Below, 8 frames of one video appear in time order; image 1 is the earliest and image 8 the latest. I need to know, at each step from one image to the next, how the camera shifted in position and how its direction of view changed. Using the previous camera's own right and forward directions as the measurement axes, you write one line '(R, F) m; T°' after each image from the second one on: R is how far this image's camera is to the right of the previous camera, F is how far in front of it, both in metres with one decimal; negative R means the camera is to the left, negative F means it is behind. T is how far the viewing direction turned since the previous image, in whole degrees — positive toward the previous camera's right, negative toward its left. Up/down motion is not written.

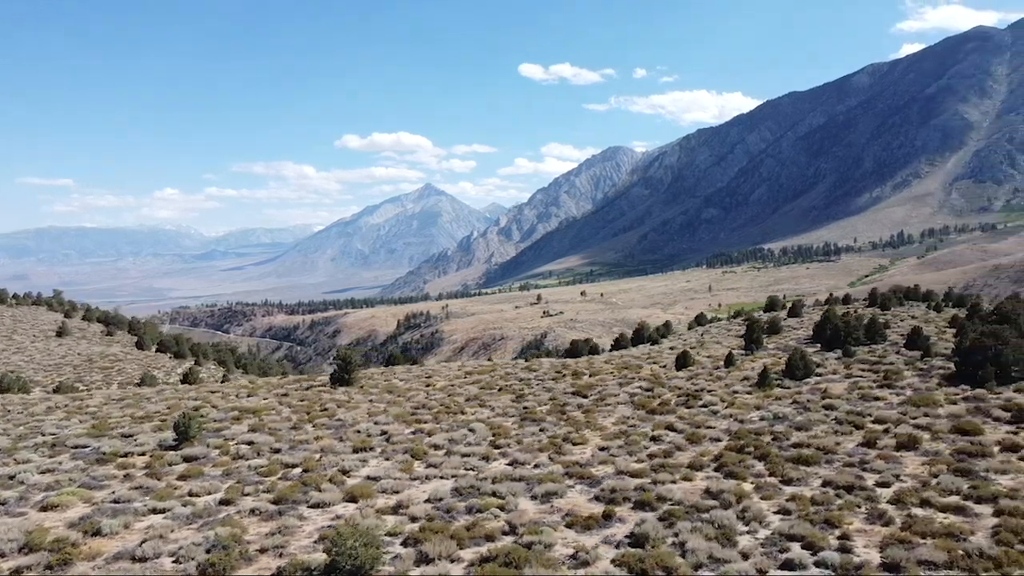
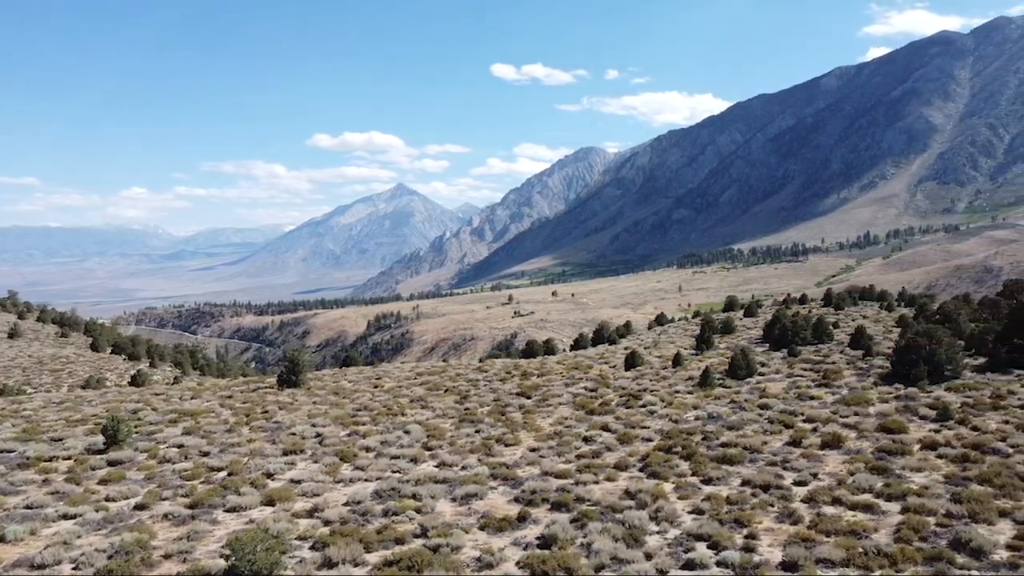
(+1.7, +0.1) m; +2°
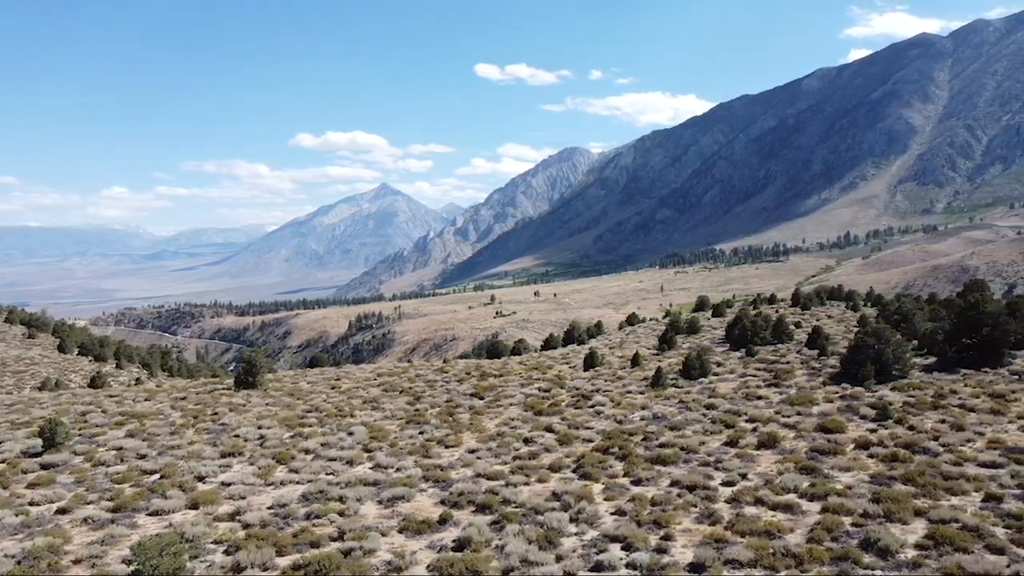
(+1.8, +0.1) m; +1°
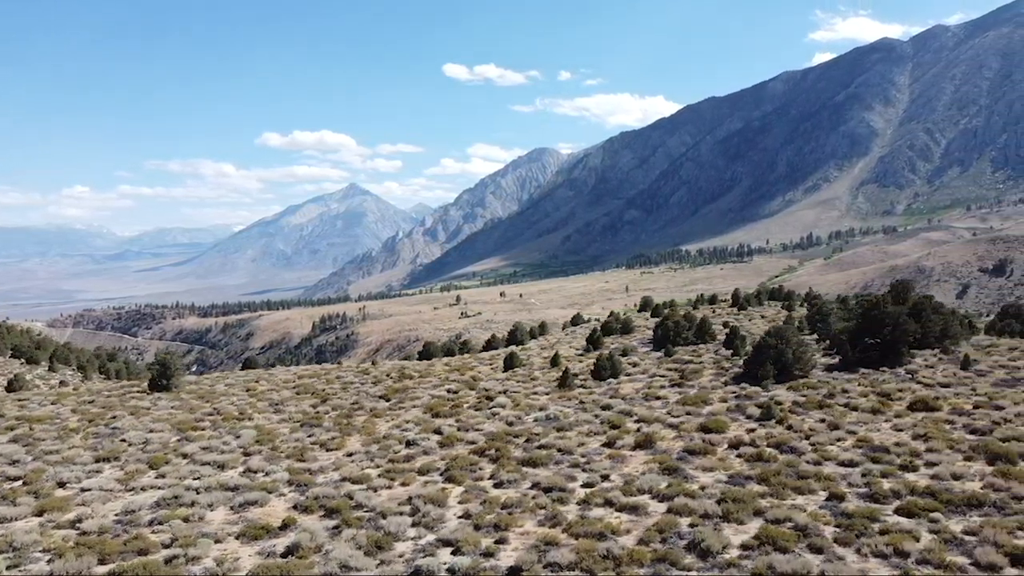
(+3.5, +0.1) m; +2°
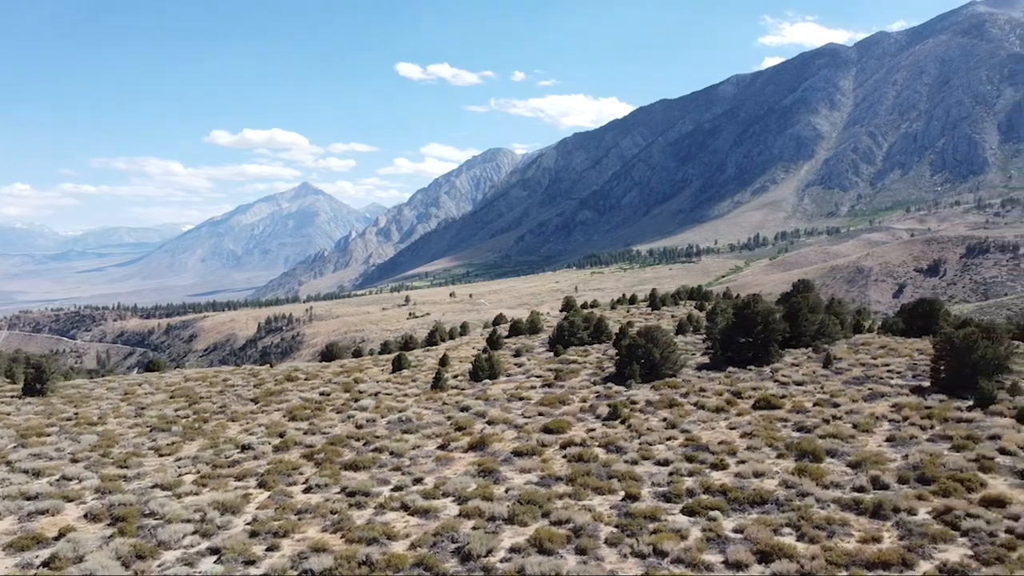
(+4.6, +0.1) m; +3°
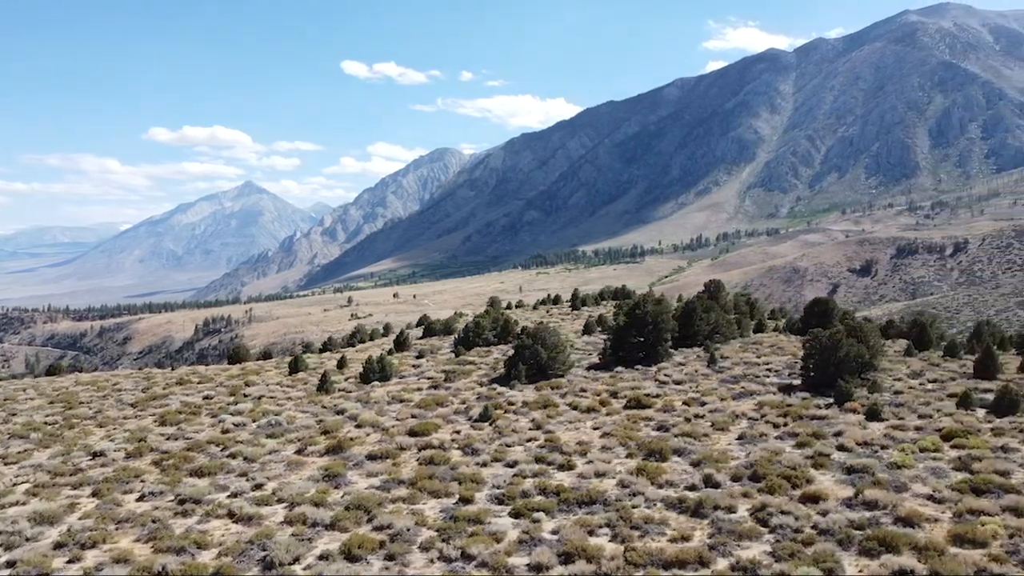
(+3.3, +0.1) m; +4°
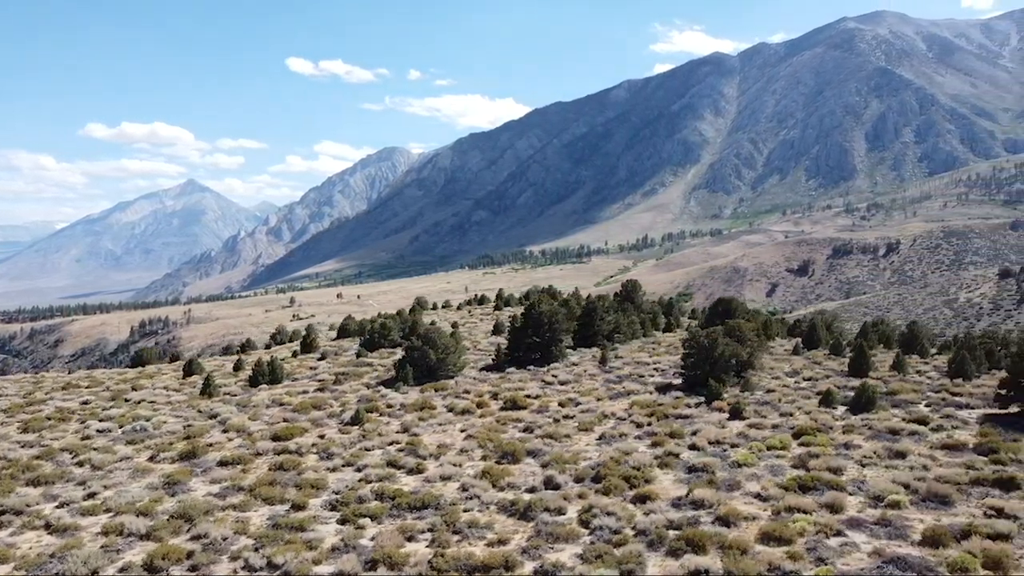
(+3.2, +0.2) m; +4°
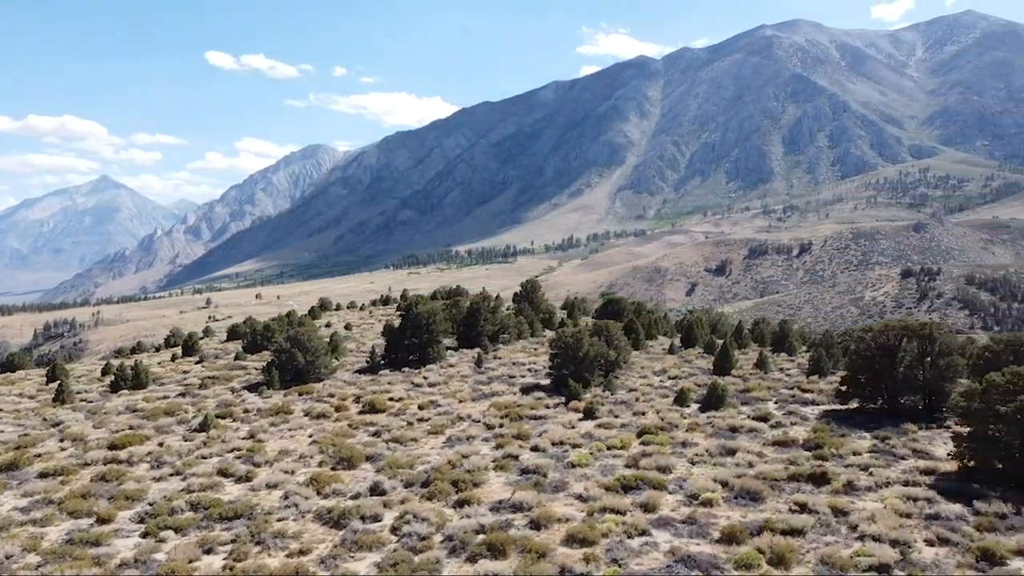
(+3.0, +0.2) m; +5°
